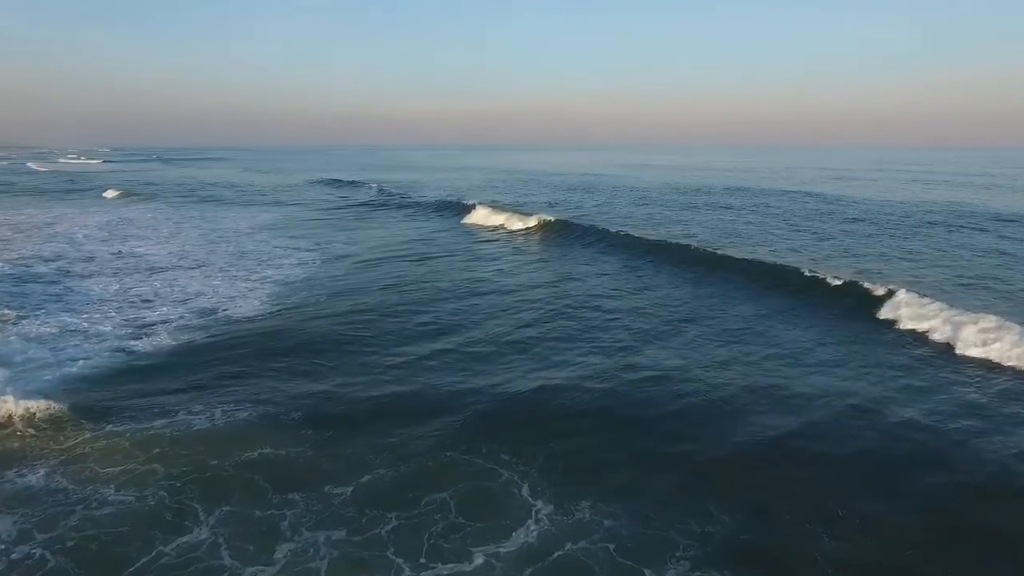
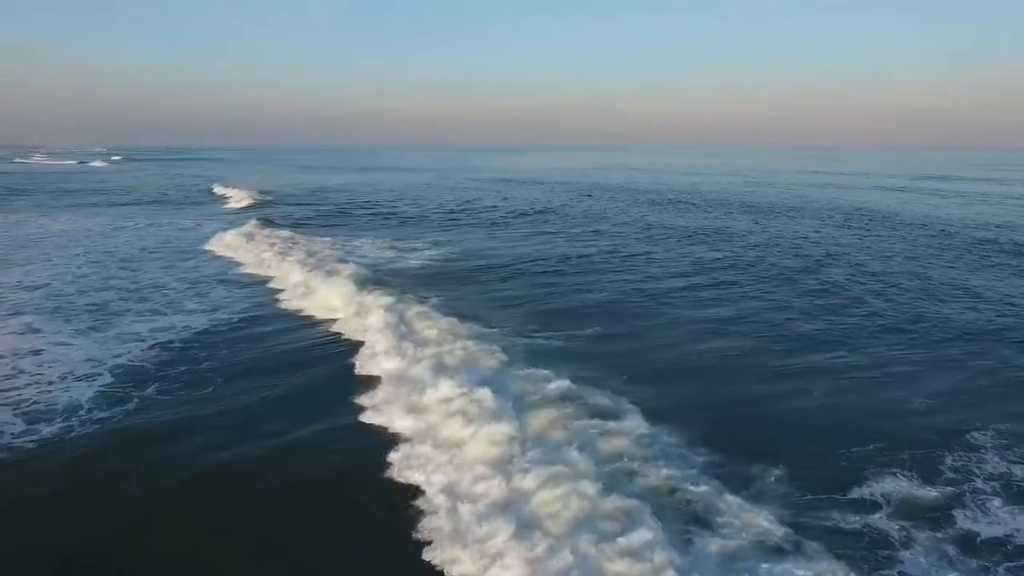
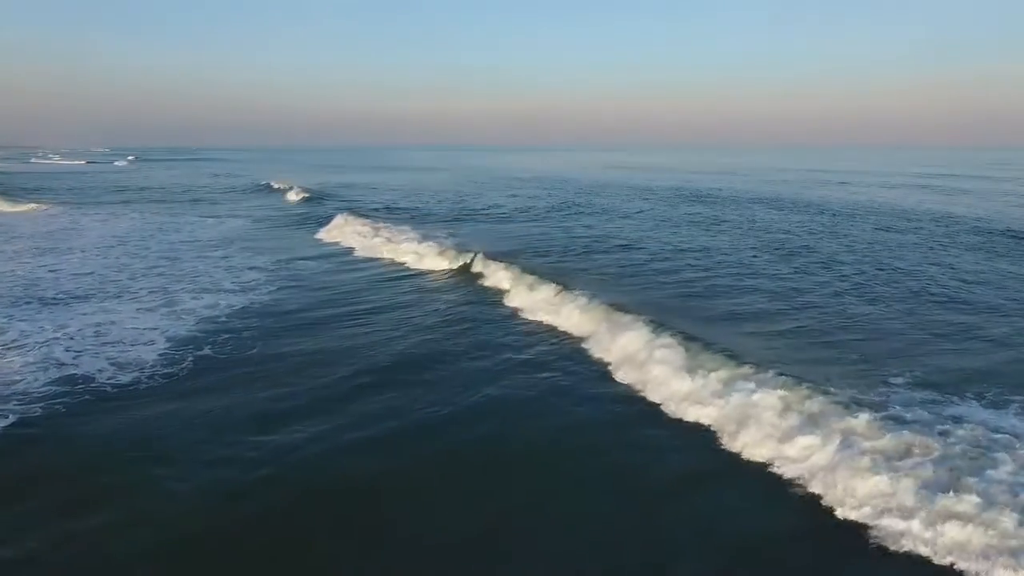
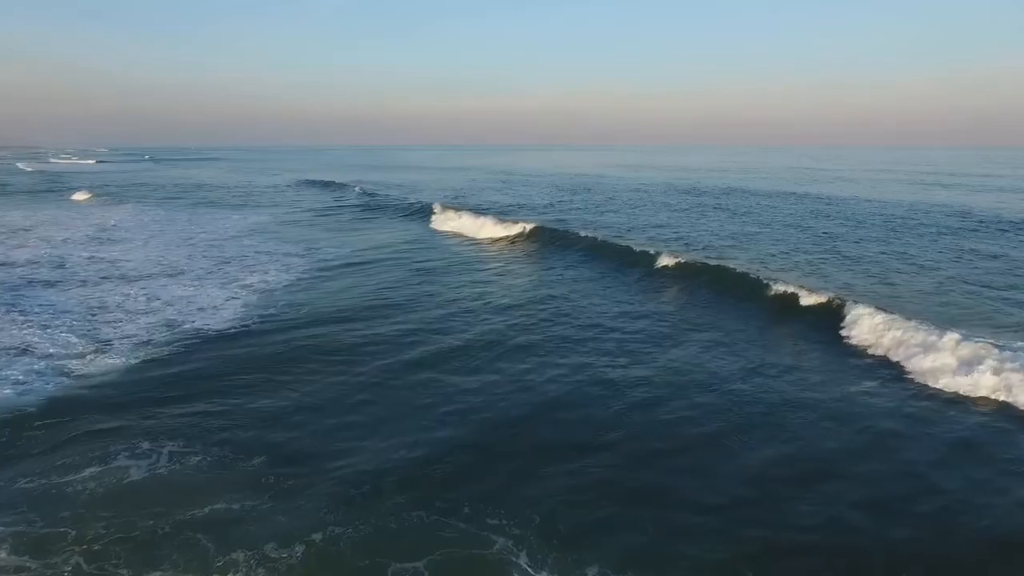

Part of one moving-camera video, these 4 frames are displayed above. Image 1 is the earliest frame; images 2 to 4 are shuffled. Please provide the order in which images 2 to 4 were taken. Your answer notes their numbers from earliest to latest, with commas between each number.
4, 3, 2
